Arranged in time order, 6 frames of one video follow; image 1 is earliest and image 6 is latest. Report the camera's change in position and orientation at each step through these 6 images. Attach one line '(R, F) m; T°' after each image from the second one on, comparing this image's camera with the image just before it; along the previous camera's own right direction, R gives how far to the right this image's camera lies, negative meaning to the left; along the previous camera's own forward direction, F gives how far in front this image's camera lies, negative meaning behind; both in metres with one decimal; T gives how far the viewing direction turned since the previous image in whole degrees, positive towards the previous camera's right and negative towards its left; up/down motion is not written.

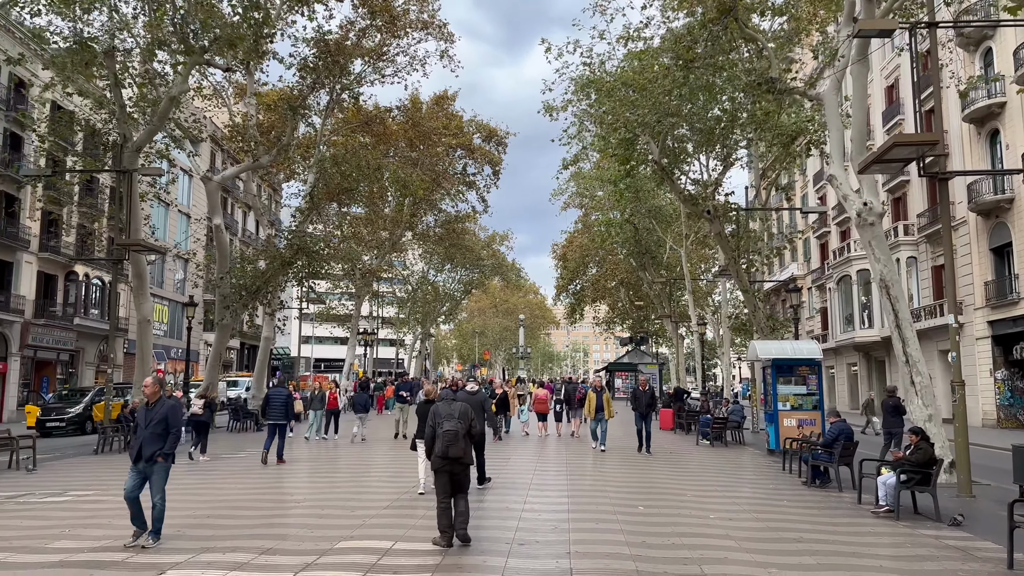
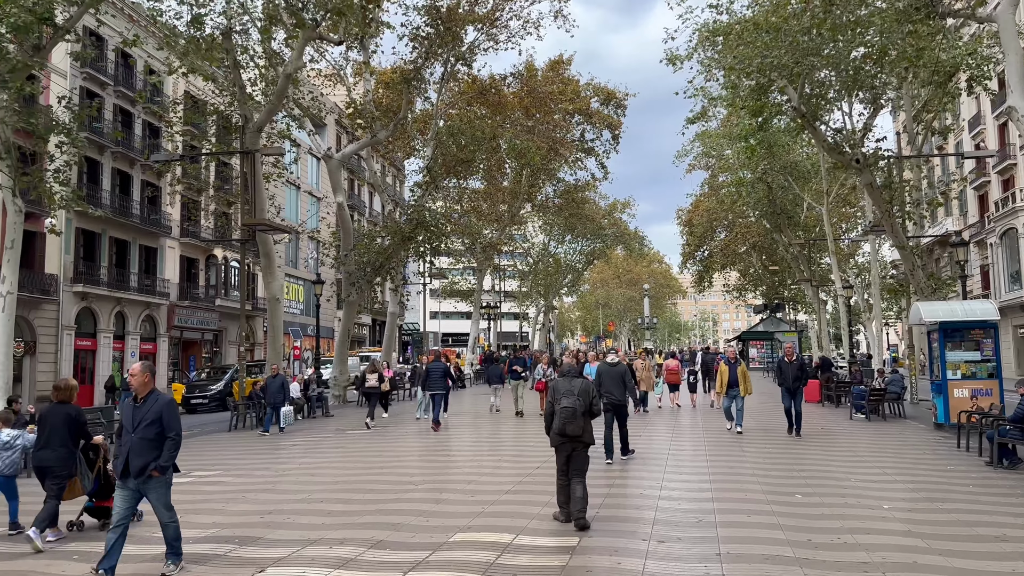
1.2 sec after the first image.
(-0.1, +1.0) m; -9°
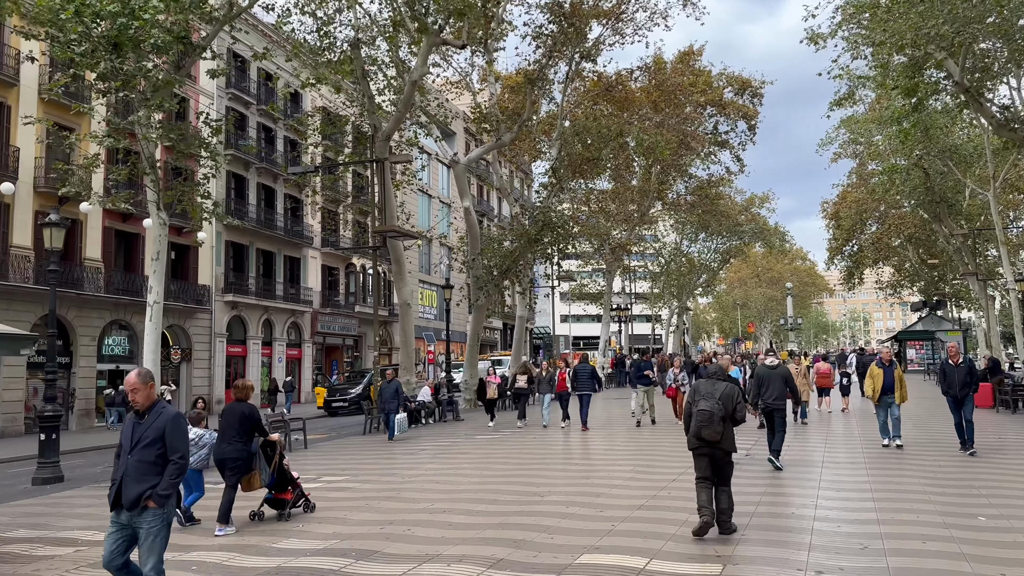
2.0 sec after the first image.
(+0.1, +0.6) m; -9°
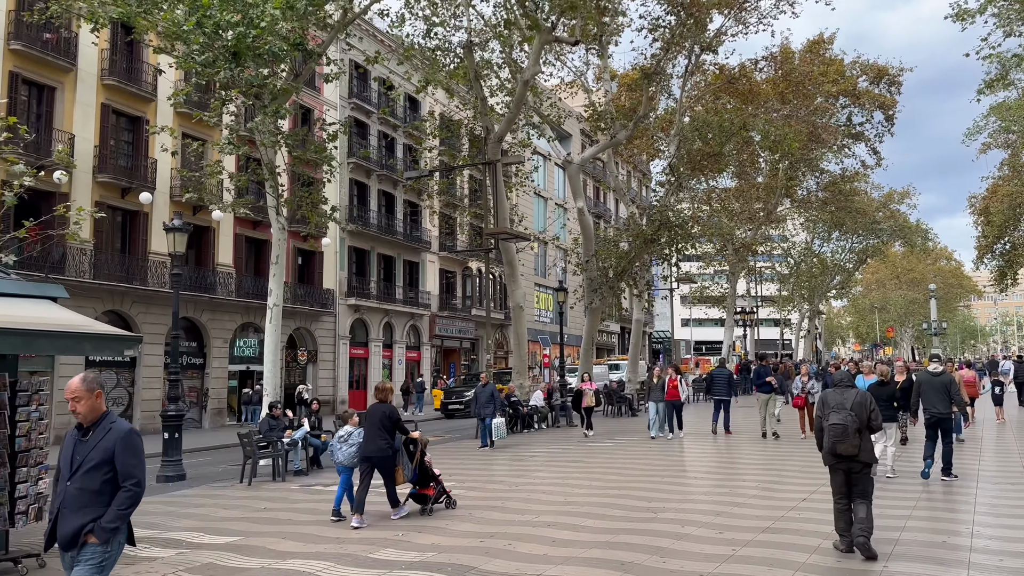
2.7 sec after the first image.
(+0.1, +0.5) m; -9°
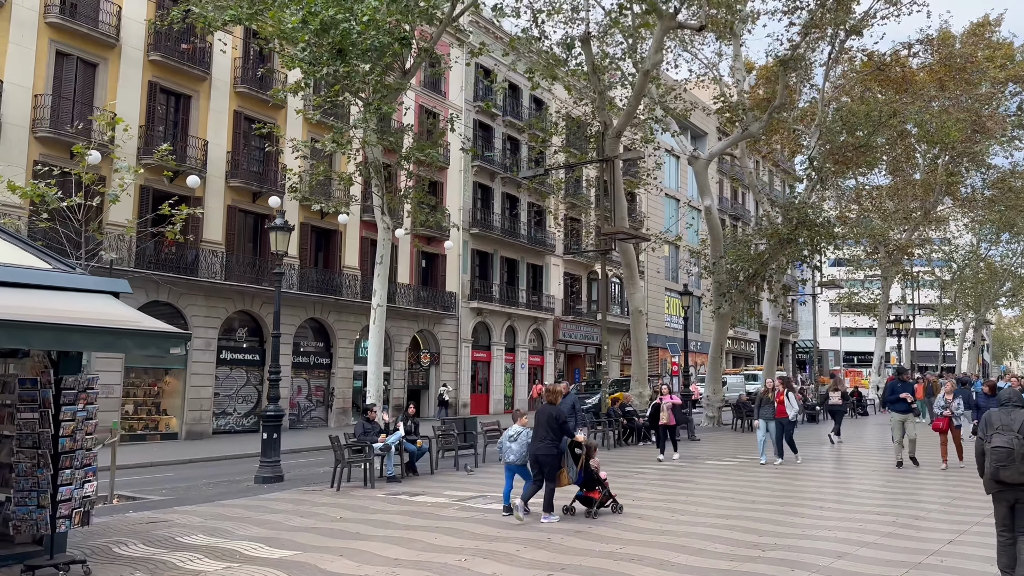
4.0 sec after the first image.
(+0.4, +0.9) m; -10°
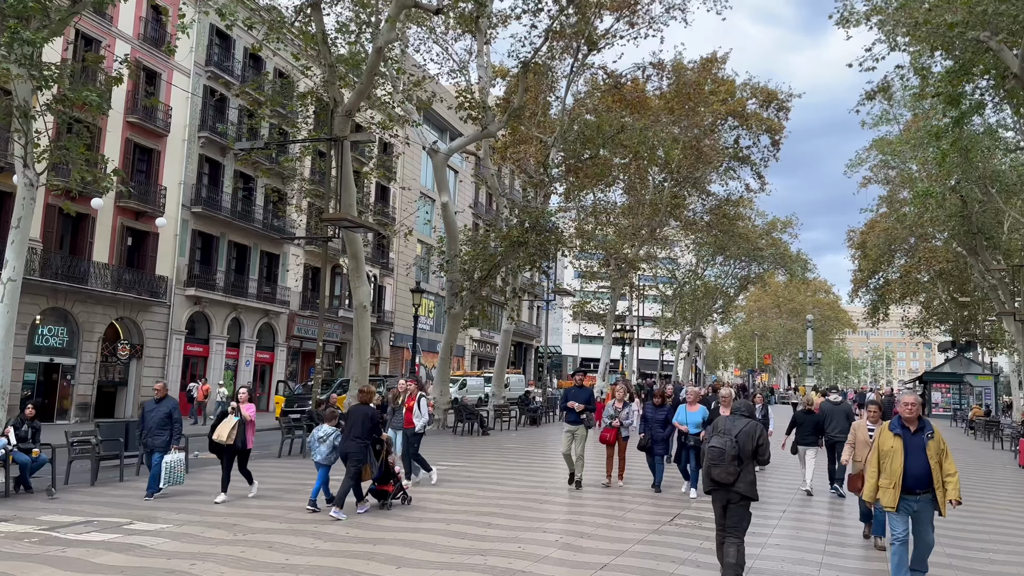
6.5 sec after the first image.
(+1.2, +1.2) m; +17°
